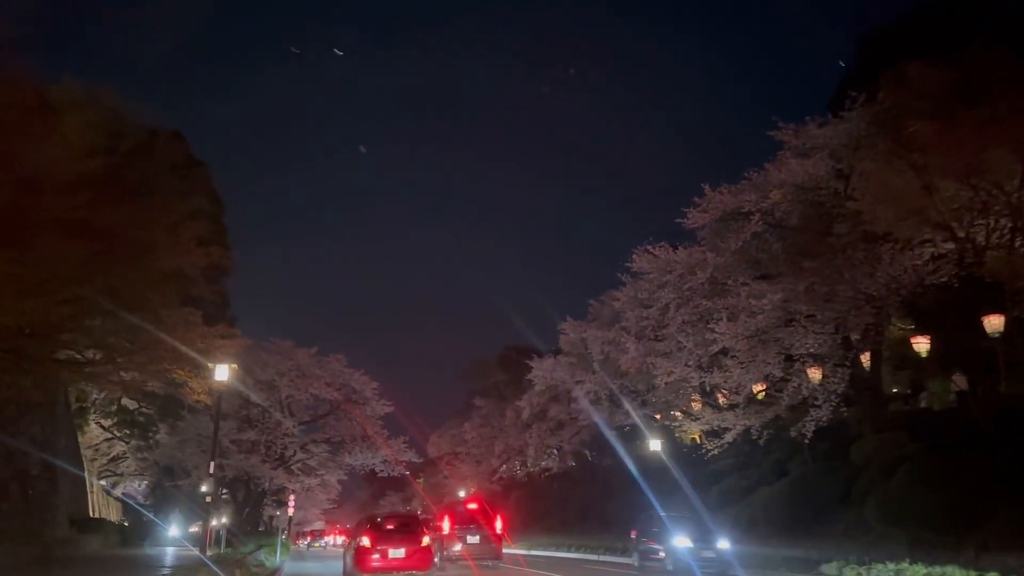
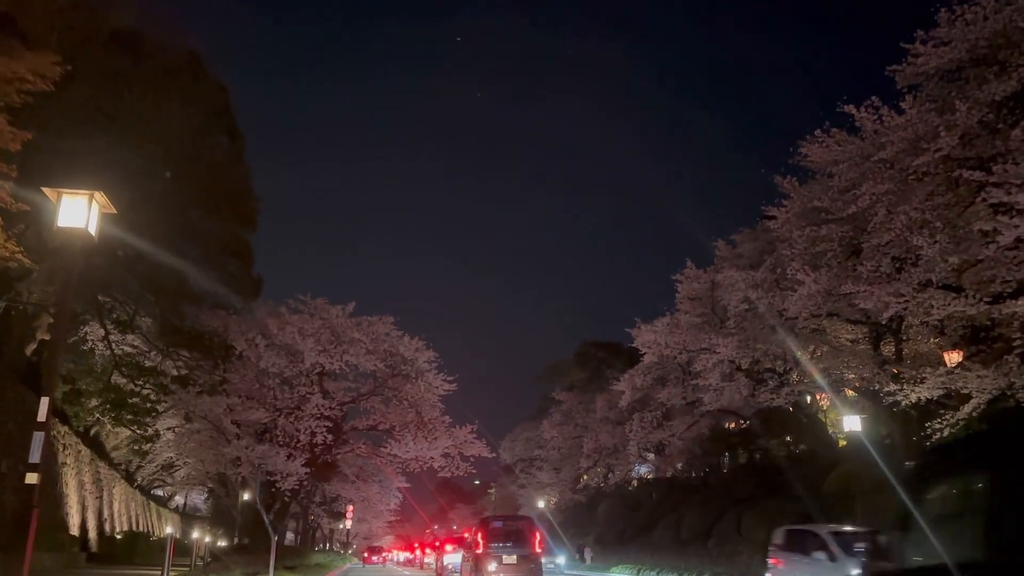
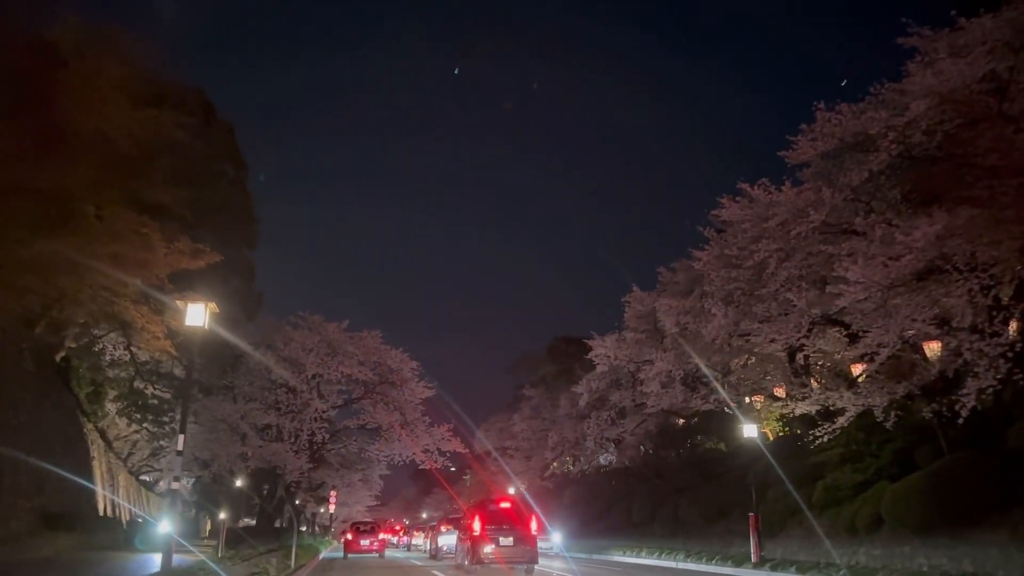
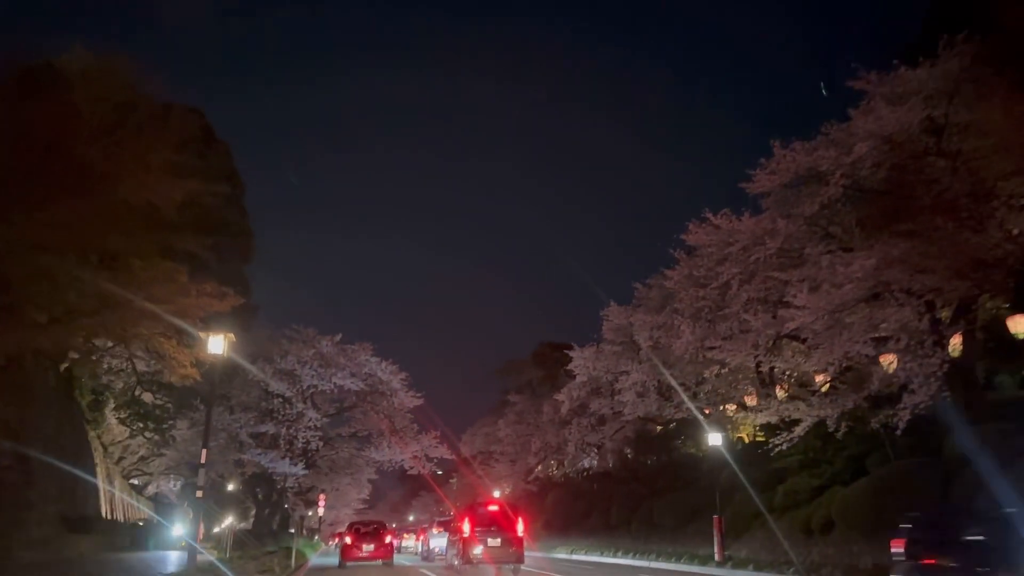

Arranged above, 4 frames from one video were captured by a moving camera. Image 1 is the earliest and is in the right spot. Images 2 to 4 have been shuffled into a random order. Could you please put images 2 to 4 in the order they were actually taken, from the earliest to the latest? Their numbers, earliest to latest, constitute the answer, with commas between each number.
4, 3, 2
